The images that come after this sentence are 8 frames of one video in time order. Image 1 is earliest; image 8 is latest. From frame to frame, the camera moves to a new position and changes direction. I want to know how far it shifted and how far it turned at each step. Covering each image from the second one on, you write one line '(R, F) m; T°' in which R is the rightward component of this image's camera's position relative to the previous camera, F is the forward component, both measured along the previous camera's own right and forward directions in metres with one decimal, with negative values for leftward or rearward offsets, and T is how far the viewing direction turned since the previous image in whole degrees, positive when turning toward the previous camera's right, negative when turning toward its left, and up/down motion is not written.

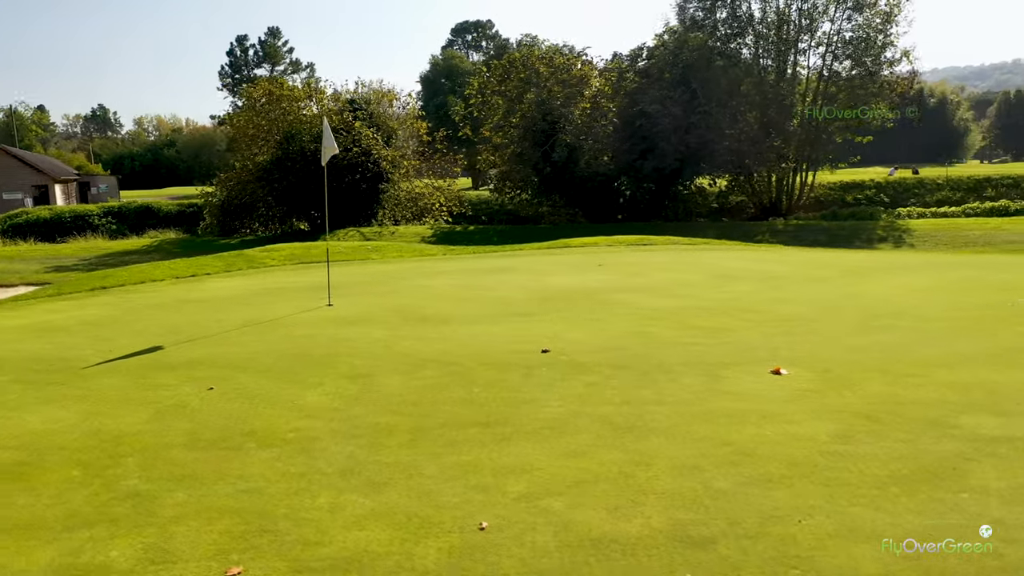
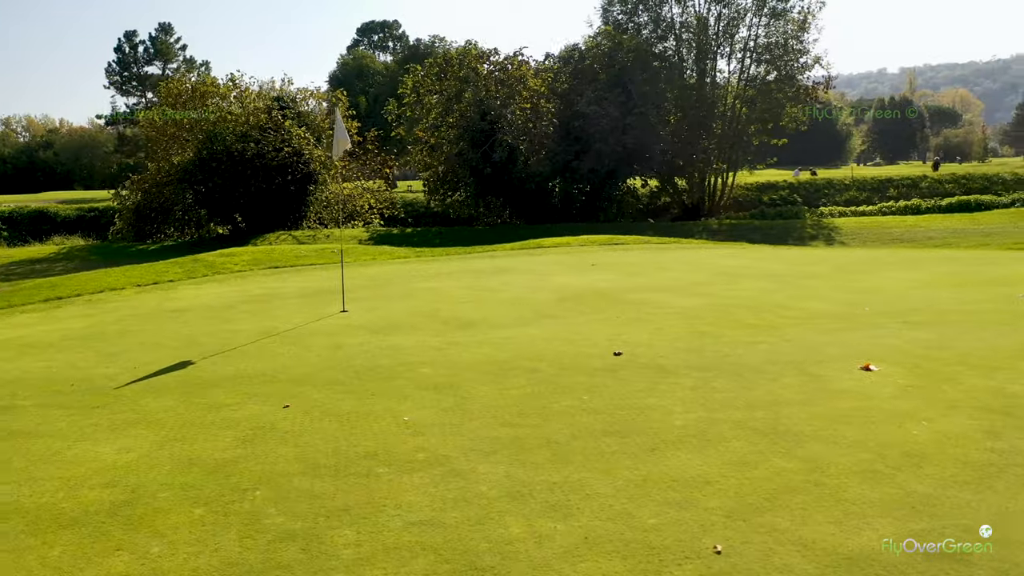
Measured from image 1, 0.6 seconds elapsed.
(-1.4, +0.5) m; +7°
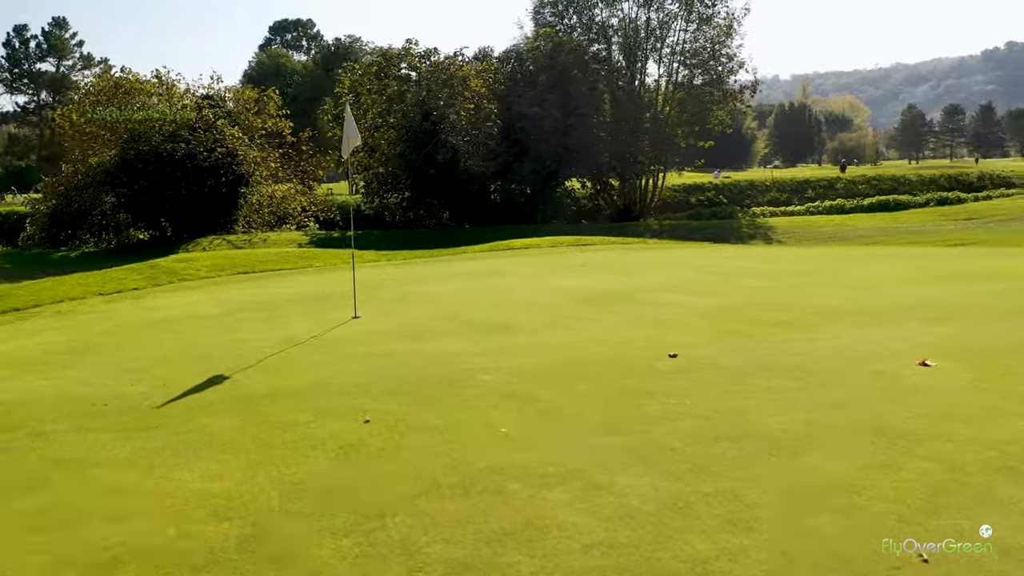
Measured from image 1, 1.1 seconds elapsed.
(-1.1, +0.4) m; +6°
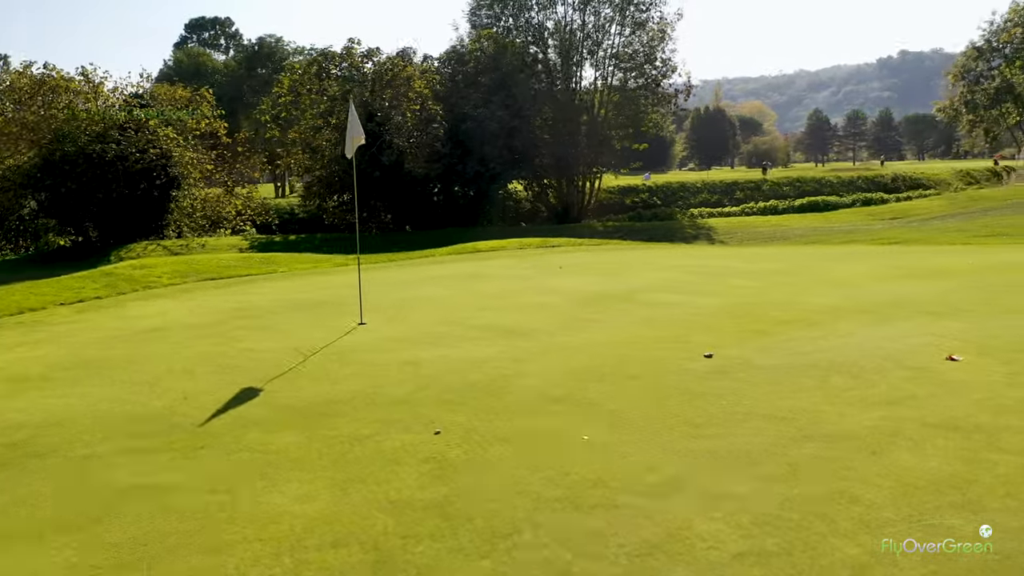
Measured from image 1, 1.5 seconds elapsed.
(-0.9, +0.2) m; +6°
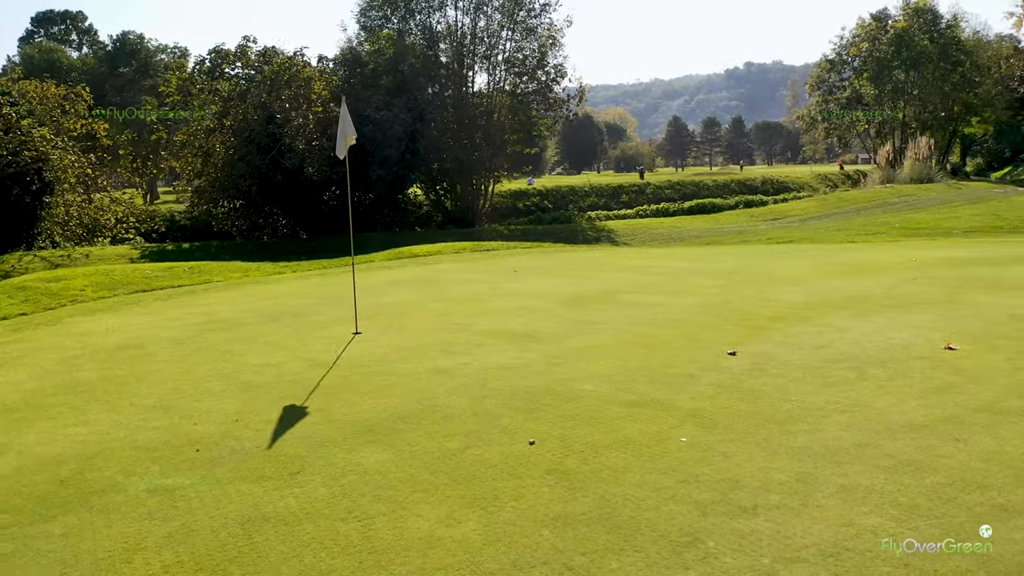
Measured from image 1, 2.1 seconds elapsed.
(-1.3, +0.3) m; +9°
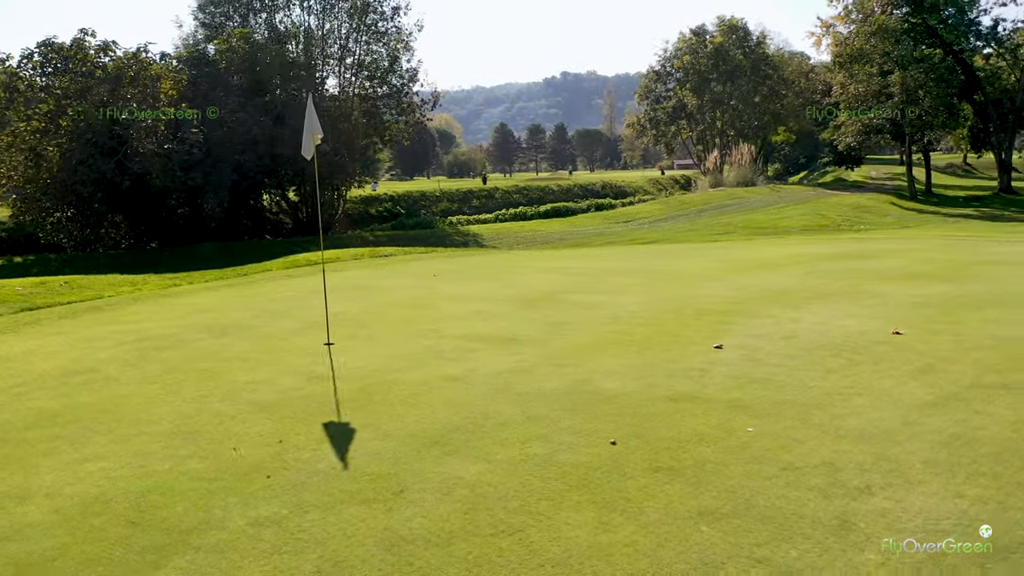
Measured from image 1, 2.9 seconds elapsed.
(-1.3, +0.2) m; +12°
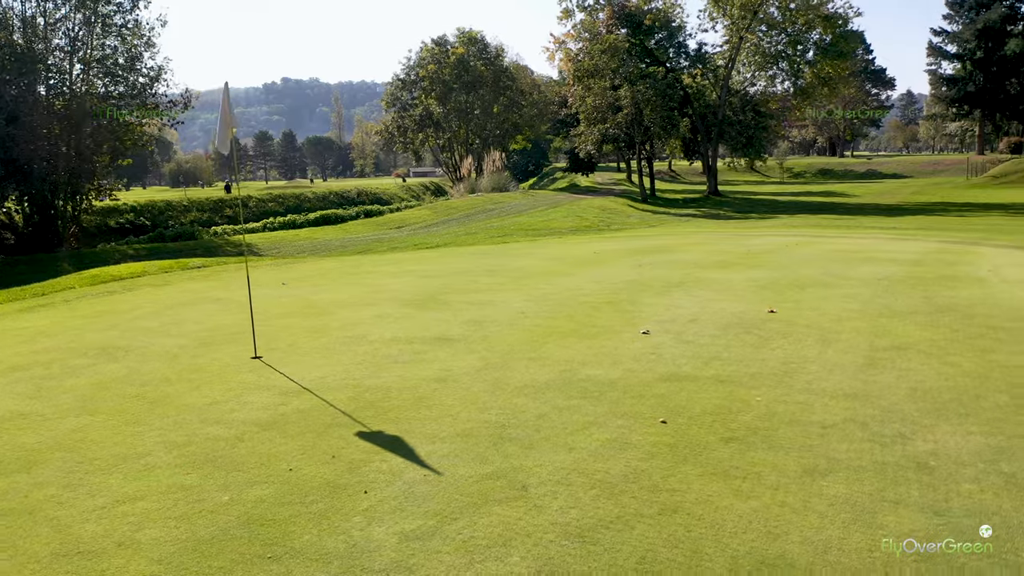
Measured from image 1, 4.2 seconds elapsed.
(-1.7, +0.3) m; +18°
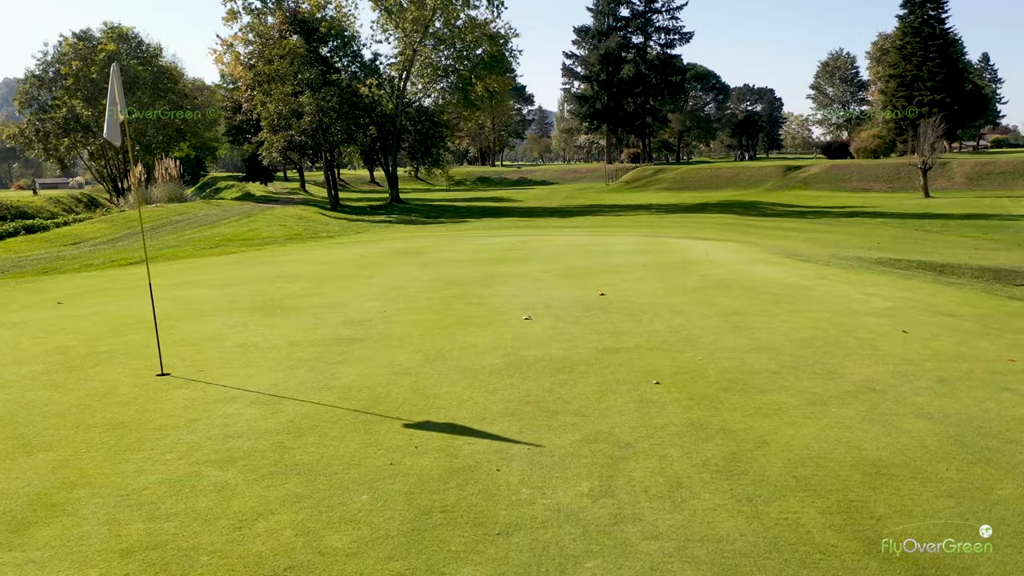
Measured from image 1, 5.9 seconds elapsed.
(-2.1, +0.2) m; +23°
